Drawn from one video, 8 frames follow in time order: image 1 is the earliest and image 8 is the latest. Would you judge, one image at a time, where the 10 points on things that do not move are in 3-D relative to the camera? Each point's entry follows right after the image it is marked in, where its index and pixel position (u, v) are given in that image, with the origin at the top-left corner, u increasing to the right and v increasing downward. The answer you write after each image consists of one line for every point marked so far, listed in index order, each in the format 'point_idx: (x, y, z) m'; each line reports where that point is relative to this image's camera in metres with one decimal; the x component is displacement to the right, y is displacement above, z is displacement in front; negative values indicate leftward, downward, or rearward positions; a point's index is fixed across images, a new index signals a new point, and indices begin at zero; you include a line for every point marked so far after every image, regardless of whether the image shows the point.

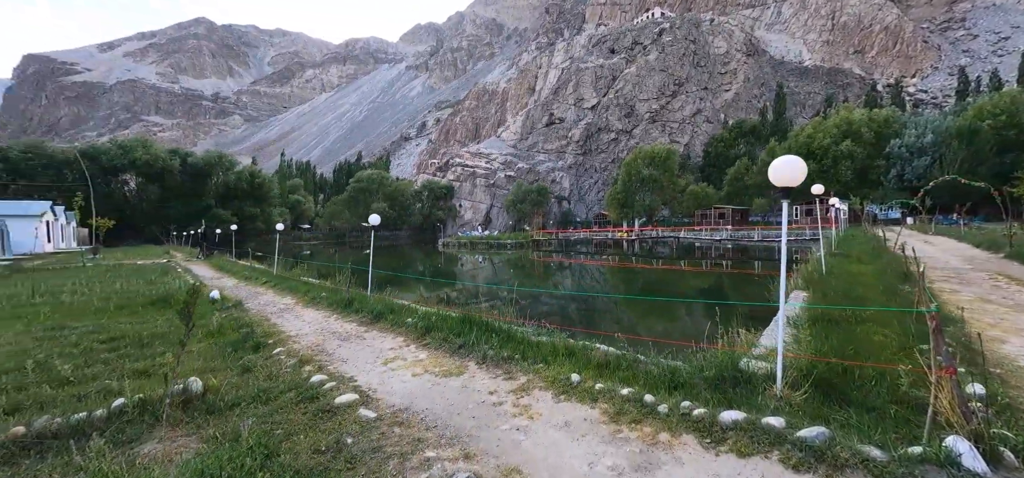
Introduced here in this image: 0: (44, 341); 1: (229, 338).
0: (-6.8, -1.5, +6.2) m
1: (-4.1, -1.4, +6.1) m
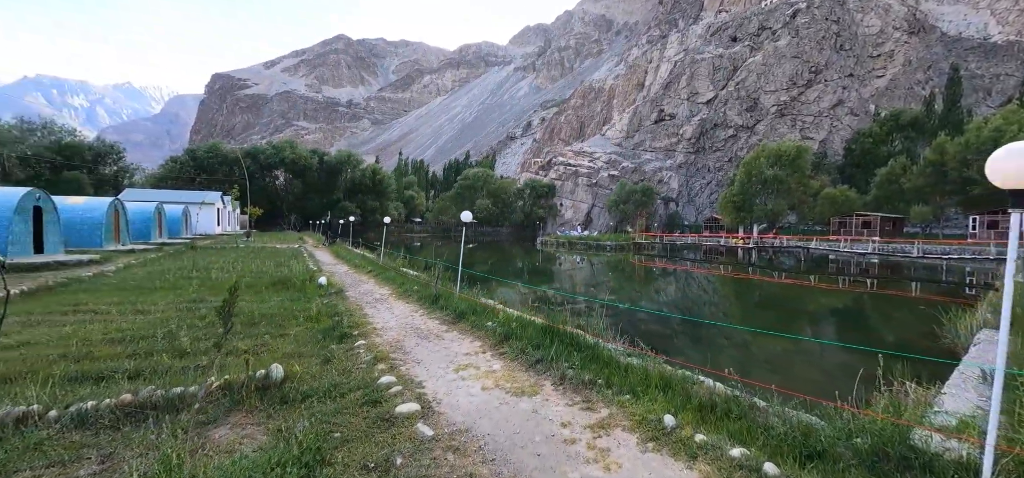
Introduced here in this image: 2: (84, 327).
0: (-5.5, -1.2, +7.1) m
1: (-2.8, -1.3, +6.4) m
2: (-6.1, -1.2, +6.1) m
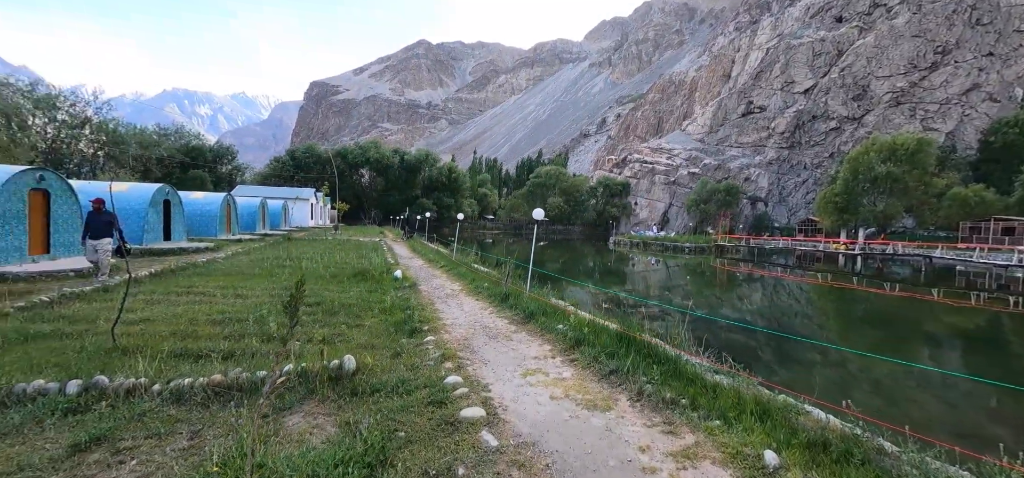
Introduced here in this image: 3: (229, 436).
0: (-4.3, -1.1, +7.6) m
1: (-1.8, -1.2, +6.5) m
2: (-5.0, -1.1, +6.8) m
3: (-2.1, -1.4, +3.1) m
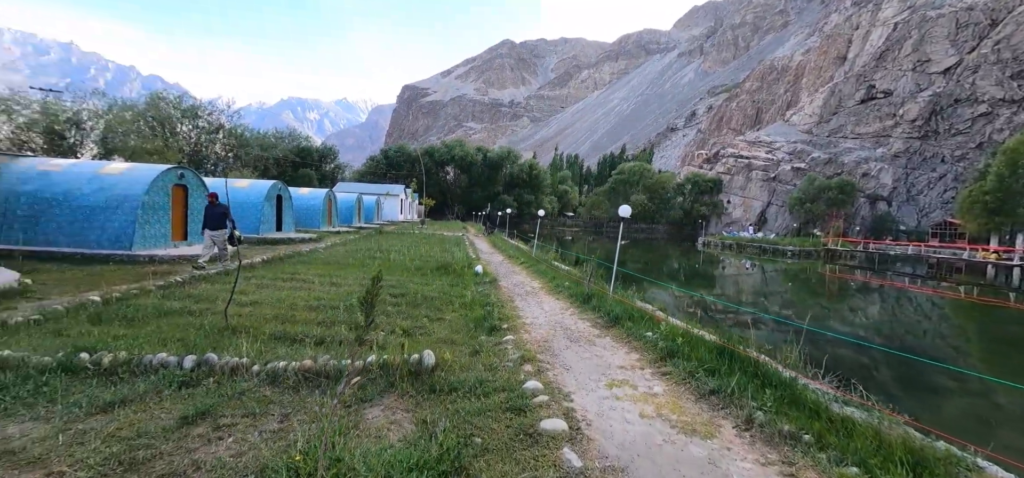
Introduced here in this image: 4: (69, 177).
0: (-2.8, -0.9, +8.0) m
1: (-0.6, -1.1, +6.4) m
2: (-3.7, -0.9, +7.3) m
3: (-1.5, -1.4, +3.1) m
4: (-10.8, +1.5, +10.4) m
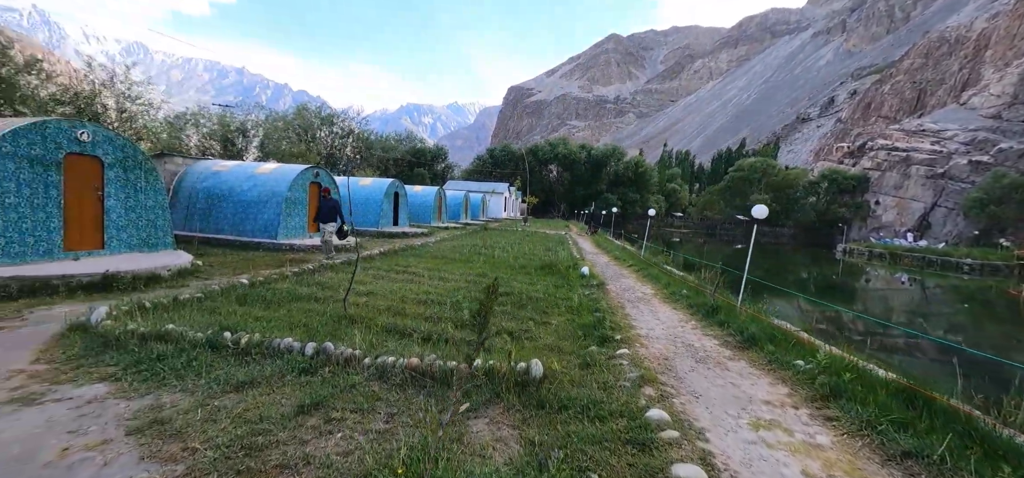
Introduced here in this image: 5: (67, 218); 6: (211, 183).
0: (-0.8, -0.9, +8.0) m
1: (+1.0, -1.1, +6.0) m
2: (-1.9, -0.8, +7.5) m
3: (-0.7, -1.3, +2.9) m
4: (-8.0, +1.8, +12.2) m
5: (-7.1, +0.3, +6.8) m
6: (-8.5, +1.6, +12.0) m
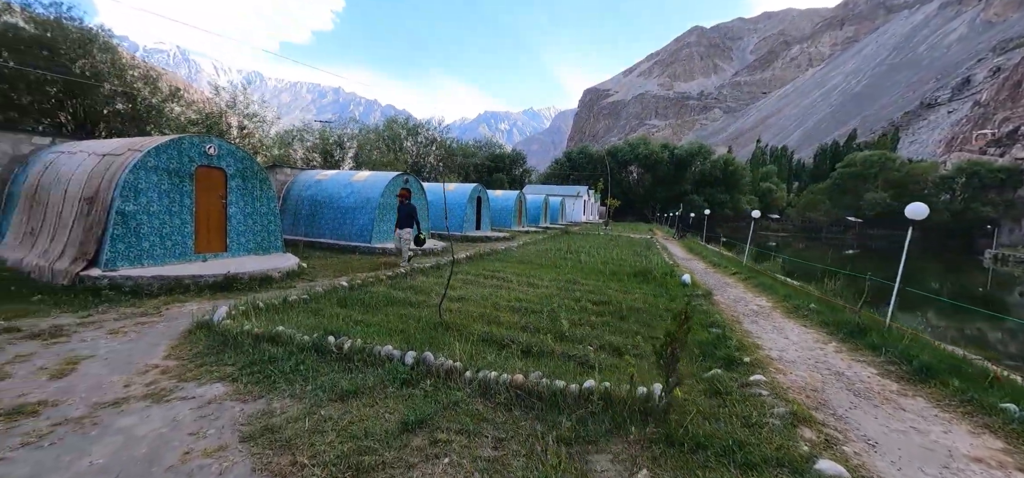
0: (+0.9, -0.9, +7.6) m
1: (+2.3, -1.2, +5.2) m
2: (-0.3, -0.9, +7.3) m
3: (+0.1, -1.4, +2.6) m
4: (-5.5, +1.7, +13.0) m
5: (-5.6, +0.3, +7.5) m
6: (-6.0, +1.5, +12.9) m
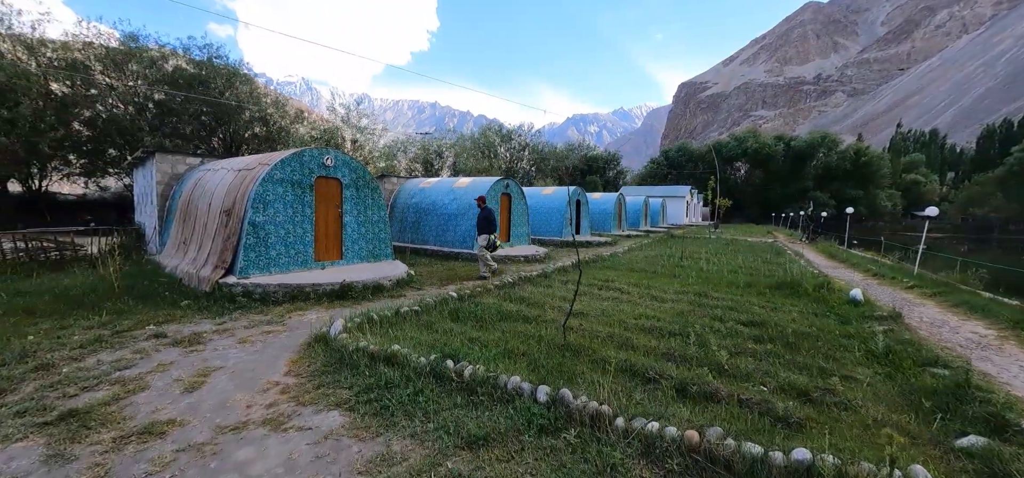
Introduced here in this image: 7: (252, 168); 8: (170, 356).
0: (+2.8, -1.0, +6.4) m
1: (+3.6, -1.2, +3.9) m
2: (+1.6, -1.0, +6.4) m
3: (+1.0, -1.4, +1.7) m
4: (-2.3, +1.5, +13.1) m
5: (-3.5, +0.1, +7.7) m
6: (-2.9, +1.3, +13.1) m
7: (-4.5, +1.2, +7.4) m
8: (-3.5, -1.2, +4.3) m
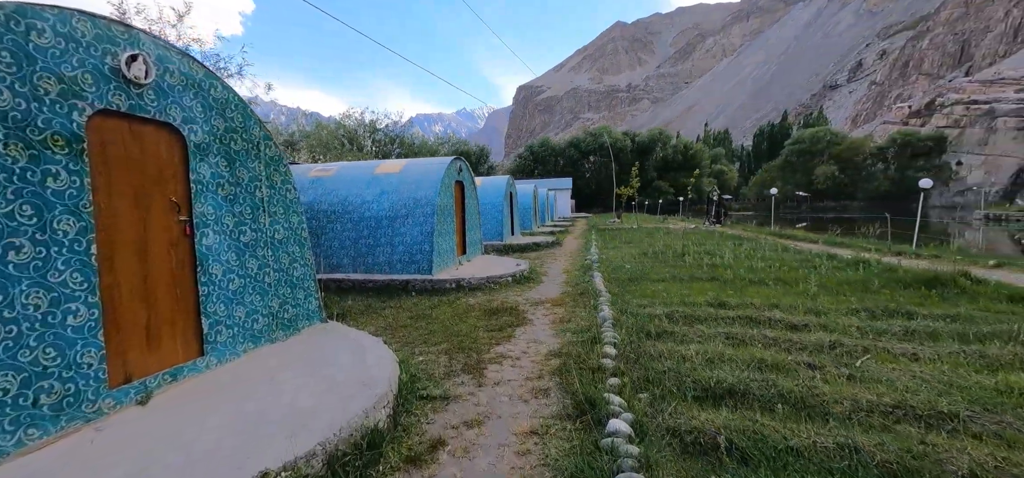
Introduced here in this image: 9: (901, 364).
0: (+4.1, -0.9, +3.4) m
1: (+5.9, -1.0, +1.3) m
2: (+3.0, -1.0, +3.0) m
3: (+4.1, -1.3, -1.7) m
4: (-3.1, +1.1, +7.9) m
5: (-2.3, -0.3, +2.5) m
6: (-3.6, +0.8, +7.8) m
7: (-3.2, +0.8, +1.8) m
8: (-1.0, -1.5, -0.7) m
9: (+3.1, -0.9, +3.3) m
